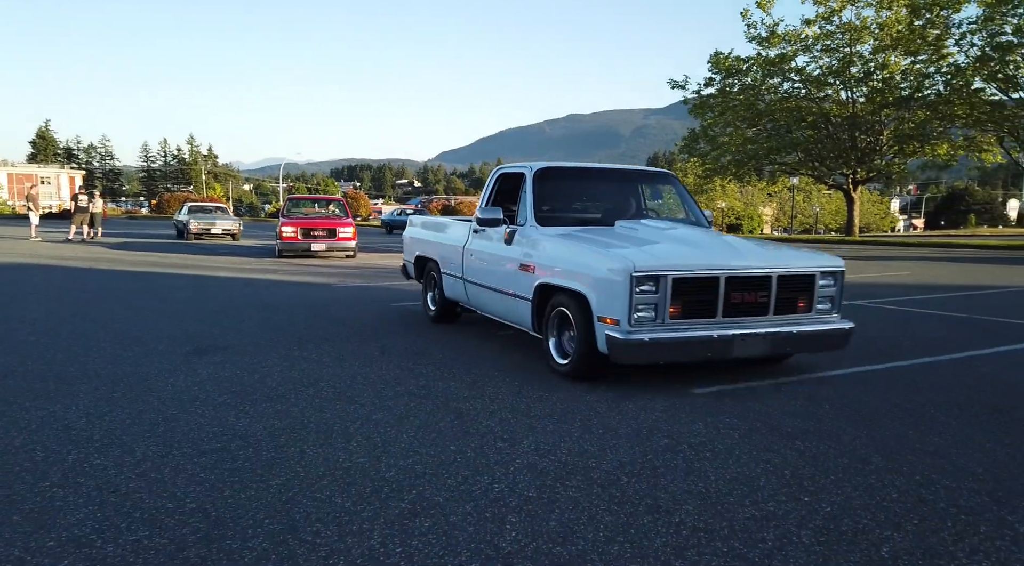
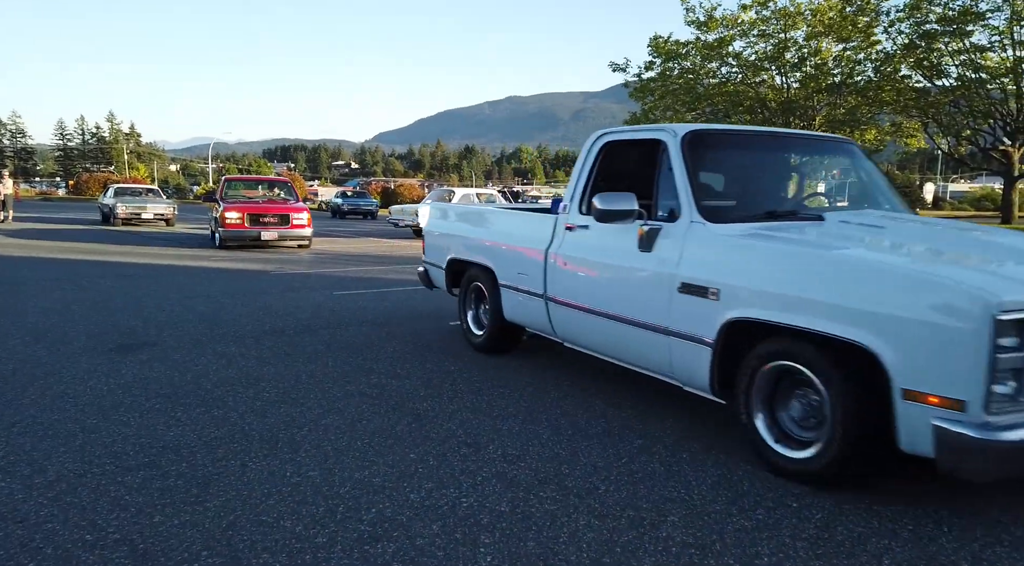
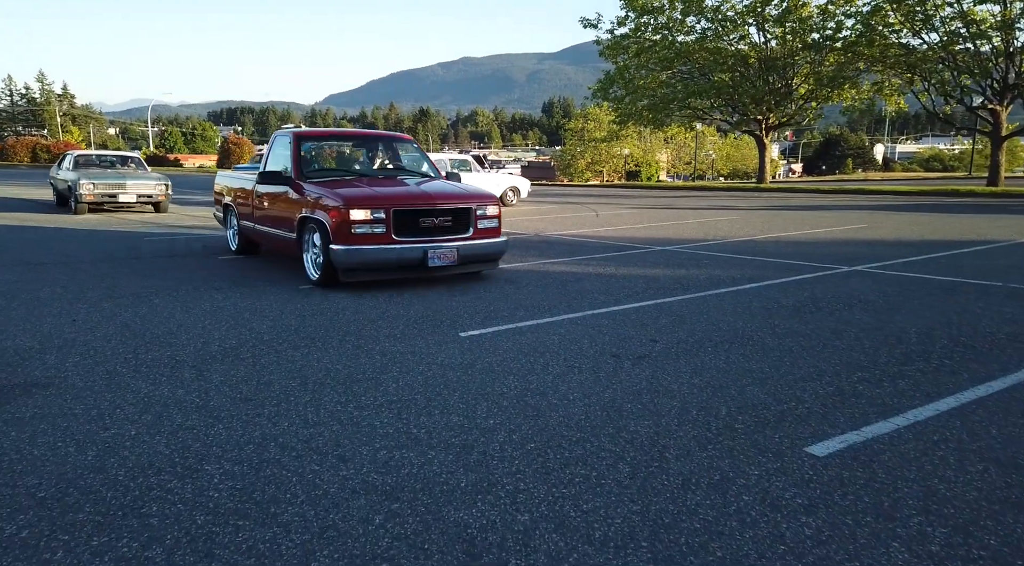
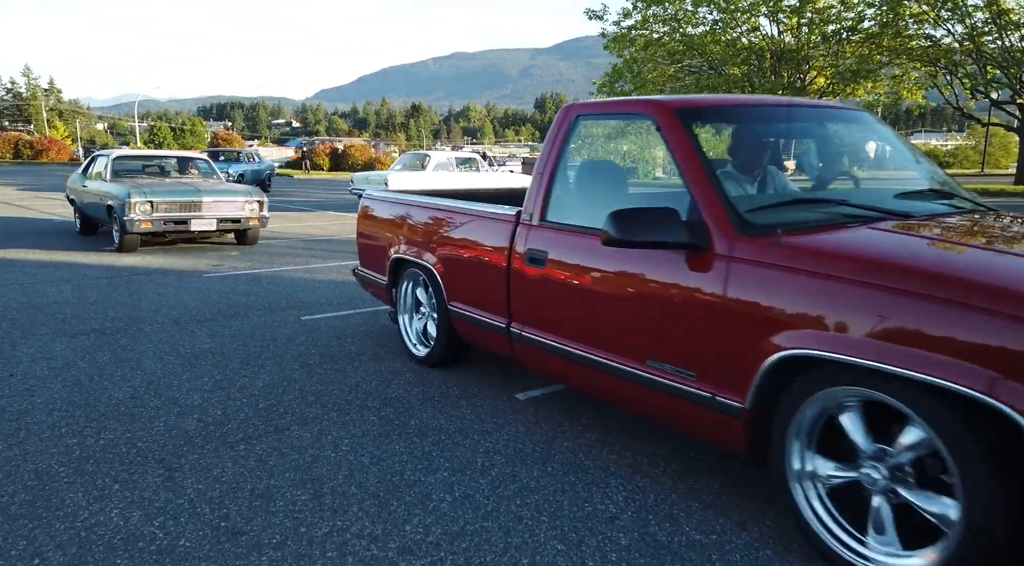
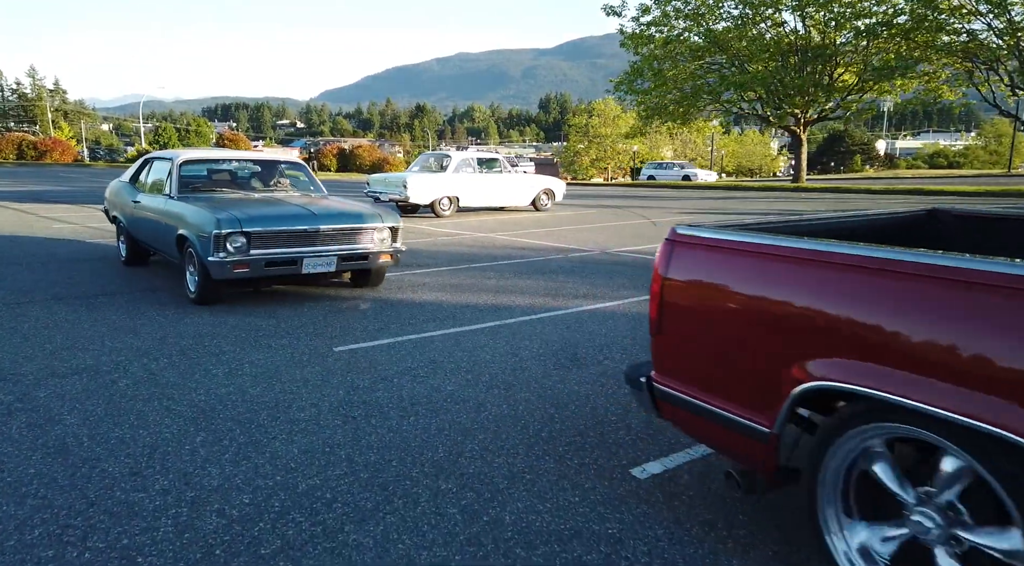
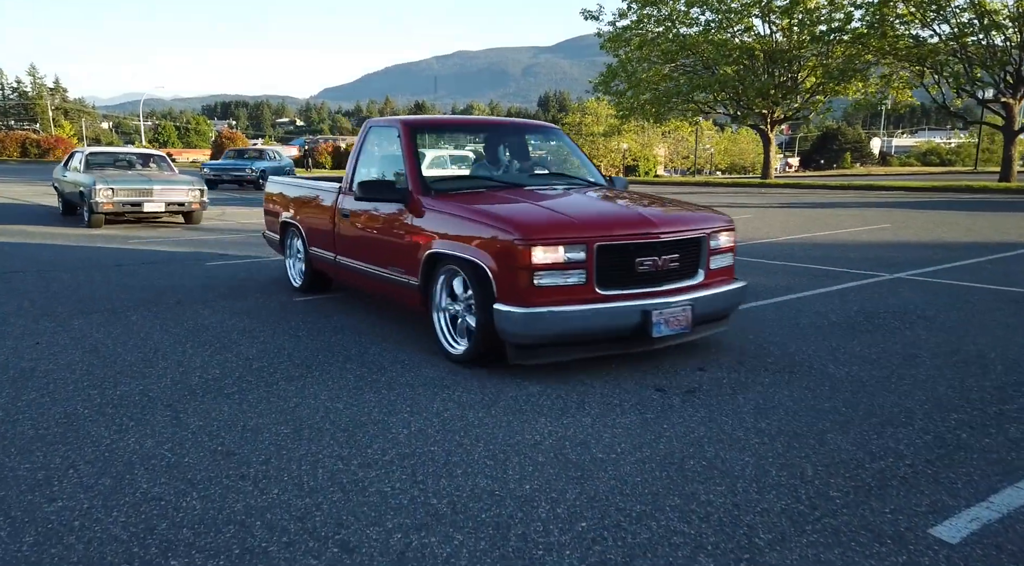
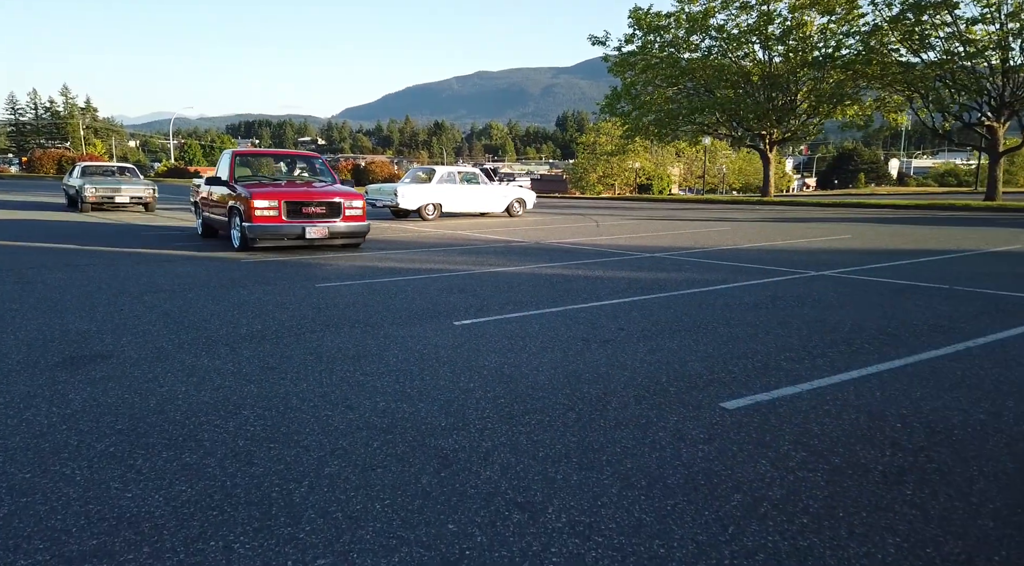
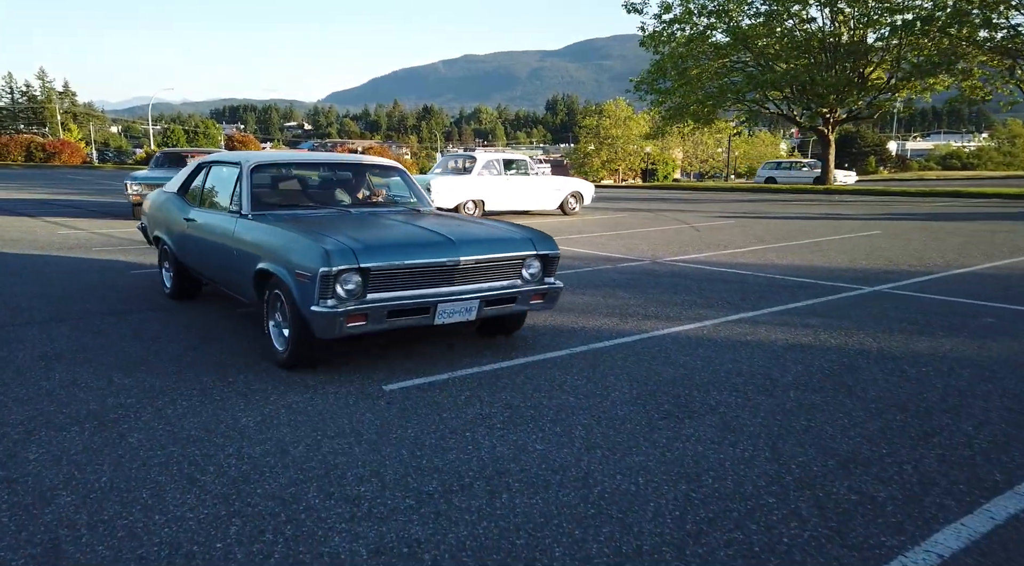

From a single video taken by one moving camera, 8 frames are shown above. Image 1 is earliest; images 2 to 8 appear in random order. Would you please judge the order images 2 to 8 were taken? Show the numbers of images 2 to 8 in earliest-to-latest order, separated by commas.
2, 7, 3, 6, 4, 5, 8
